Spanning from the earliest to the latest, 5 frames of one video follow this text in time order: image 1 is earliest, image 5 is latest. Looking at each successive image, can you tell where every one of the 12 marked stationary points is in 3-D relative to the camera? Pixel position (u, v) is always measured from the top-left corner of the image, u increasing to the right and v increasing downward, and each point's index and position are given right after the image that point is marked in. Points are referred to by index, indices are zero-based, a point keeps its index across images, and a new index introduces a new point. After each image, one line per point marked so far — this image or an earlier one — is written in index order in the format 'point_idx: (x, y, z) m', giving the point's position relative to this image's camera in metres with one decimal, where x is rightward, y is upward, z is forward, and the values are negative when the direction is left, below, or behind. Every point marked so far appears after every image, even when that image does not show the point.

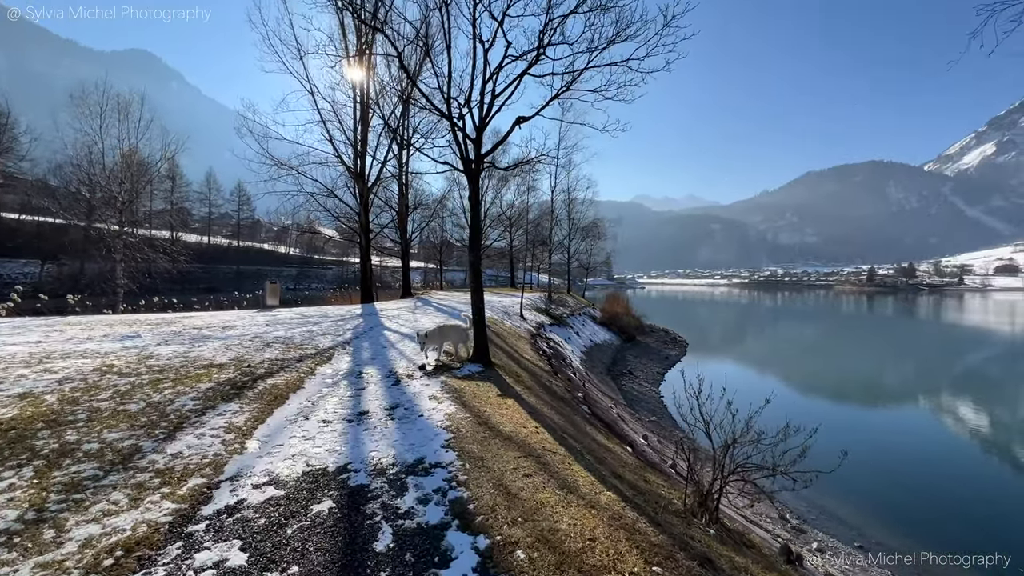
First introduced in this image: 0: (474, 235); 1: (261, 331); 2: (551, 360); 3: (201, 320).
0: (-0.6, +0.8, +7.2) m
1: (-5.7, -1.0, +10.2) m
2: (+1.2, -2.2, +13.9) m
3: (-8.6, -0.9, +12.4) m
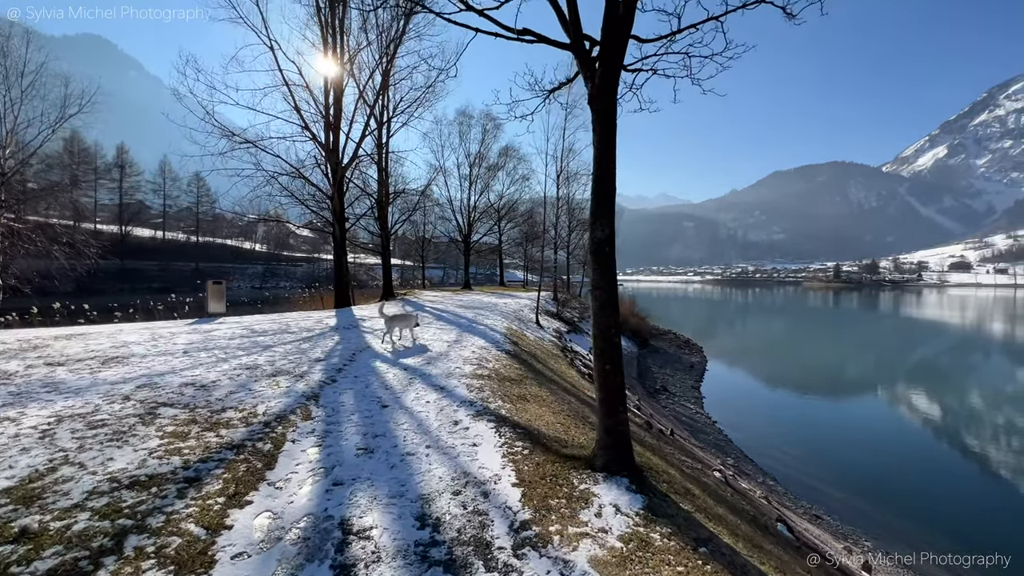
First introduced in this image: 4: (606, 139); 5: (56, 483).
0: (+0.7, +0.7, +3.2) m
1: (-4.6, -1.1, +6.0) m
2: (+2.1, -2.3, +10.1) m
3: (-7.6, -1.0, +8.0) m
4: (+0.7, +1.1, +3.2) m
5: (-2.9, -1.2, +2.8) m
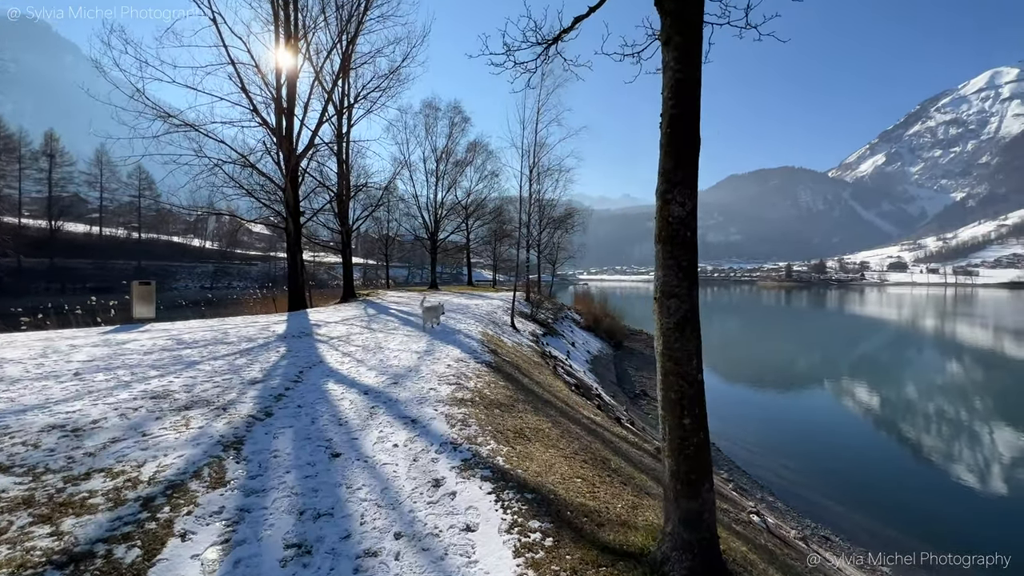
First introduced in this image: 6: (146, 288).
0: (+0.8, +0.7, +2.1) m
1: (-4.7, -1.1, +4.4) m
2: (+1.7, -2.3, +9.0) m
3: (-7.8, -1.0, +6.2) m
4: (+0.8, +1.1, +2.1) m
5: (-2.7, -1.2, +1.4) m
6: (-9.8, 0.0, +12.1) m
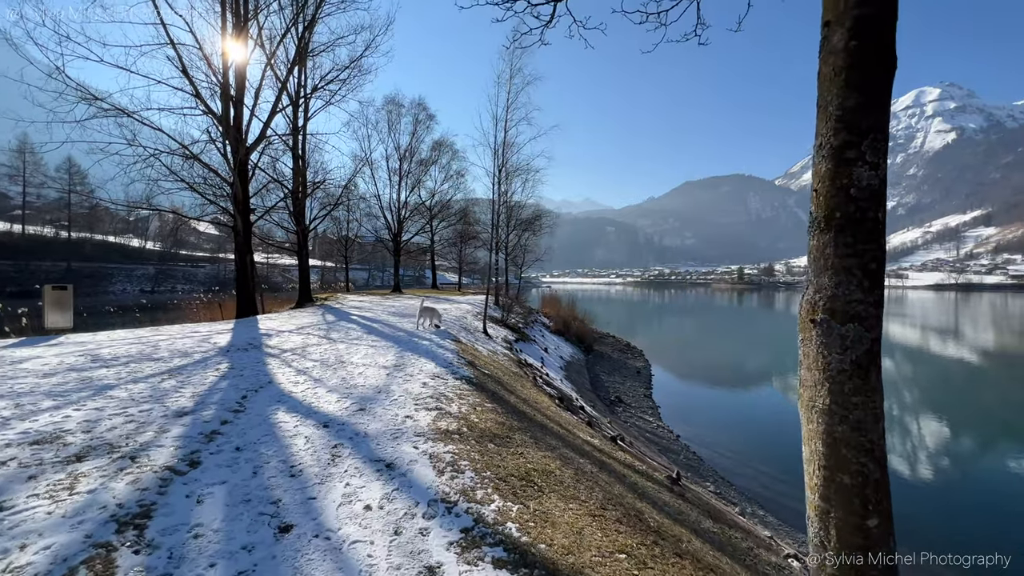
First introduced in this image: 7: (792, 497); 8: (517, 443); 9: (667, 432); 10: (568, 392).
0: (+1.0, +0.6, +1.3) m
1: (-4.7, -1.2, +3.2) m
2: (+1.3, -2.4, +8.2) m
3: (-7.9, -1.1, +4.6) m
4: (+1.0, +1.0, +1.3) m
5: (-2.4, -1.3, +0.3) m
6: (-10.4, -0.1, +10.4) m
7: (+6.9, -5.1, +11.0) m
8: (0.0, -1.4, +4.2) m
9: (+4.9, -4.6, +14.3) m
10: (+1.5, -2.7, +11.6) m
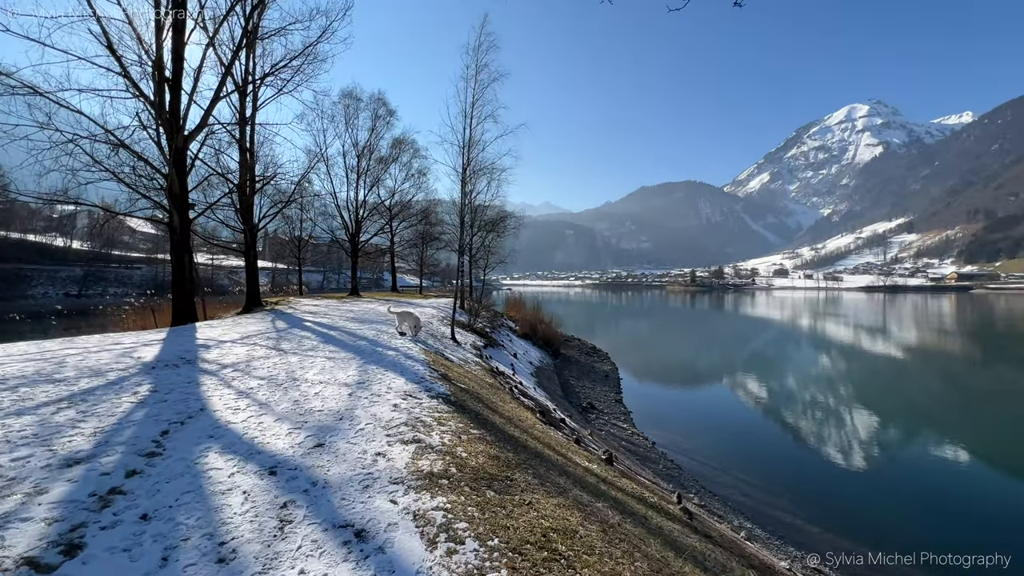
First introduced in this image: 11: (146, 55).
0: (+1.2, +0.6, +0.6) m
1: (-4.6, -1.3, +1.9) m
2: (+0.9, -2.4, +7.5) m
3: (-7.9, -1.2, +3.1) m
4: (+1.2, +1.0, +0.6) m
5: (-2.1, -1.3, -0.7) m
6: (-10.9, -0.2, +8.6) m
7: (+6.3, -5.2, +10.7) m
8: (+0.1, -1.5, +3.3) m
9: (+4.0, -4.7, +13.9) m
10: (+0.8, -2.8, +10.9) m
11: (-7.5, +4.8, +9.1) m
